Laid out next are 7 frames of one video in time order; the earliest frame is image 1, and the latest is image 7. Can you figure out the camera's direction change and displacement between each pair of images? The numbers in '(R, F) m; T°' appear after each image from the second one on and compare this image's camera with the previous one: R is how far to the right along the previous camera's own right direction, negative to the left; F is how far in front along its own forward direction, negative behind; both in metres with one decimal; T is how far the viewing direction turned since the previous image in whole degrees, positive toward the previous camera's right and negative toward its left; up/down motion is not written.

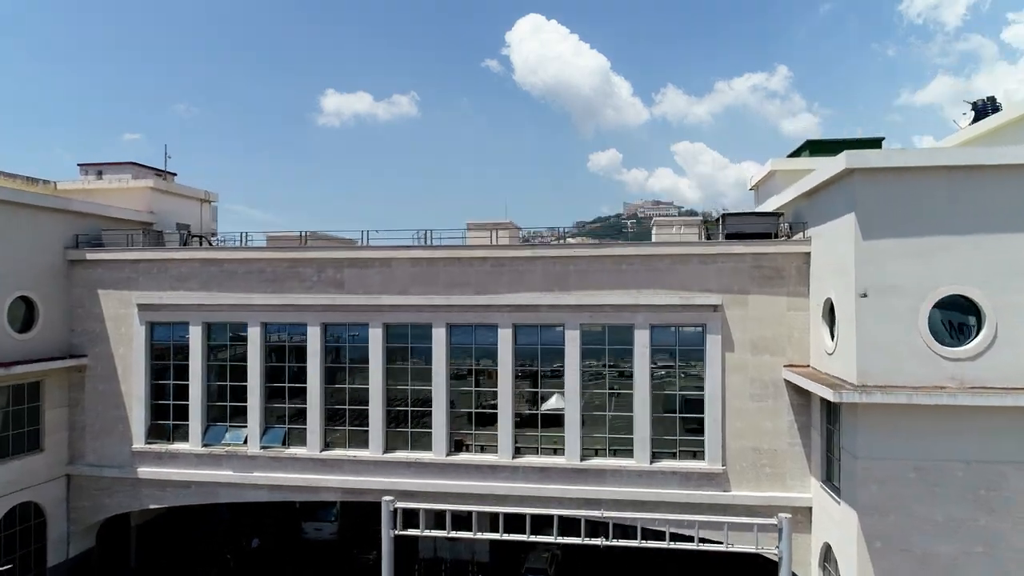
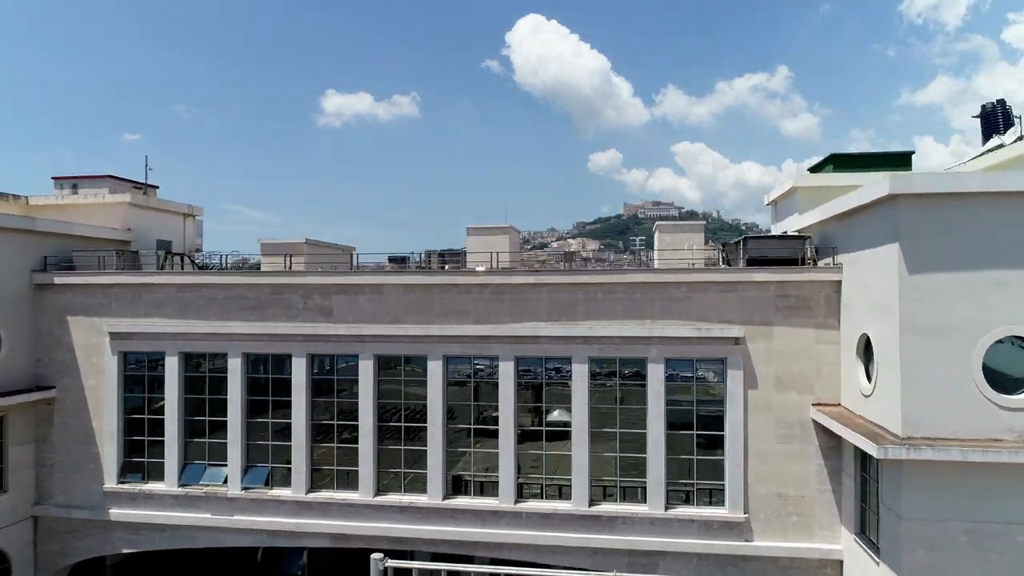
(0.0, +0.9) m; 0°
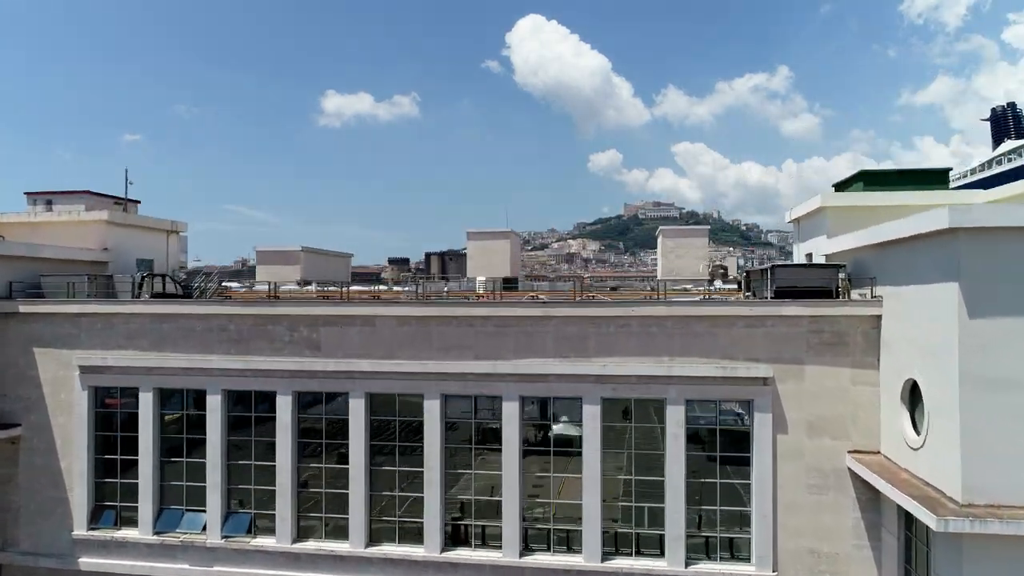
(-0.1, +0.9) m; 0°
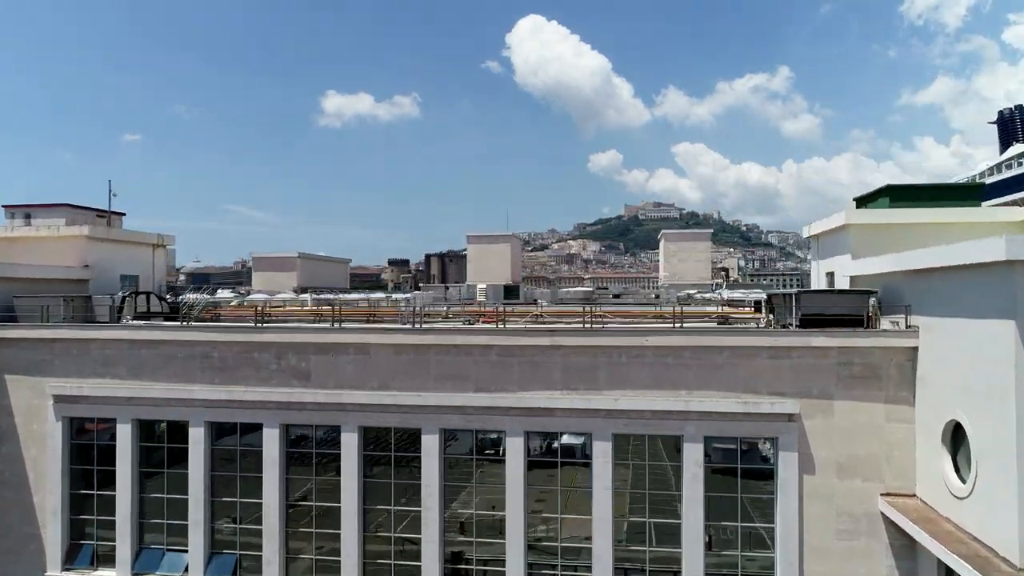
(-0.1, +0.7) m; 0°
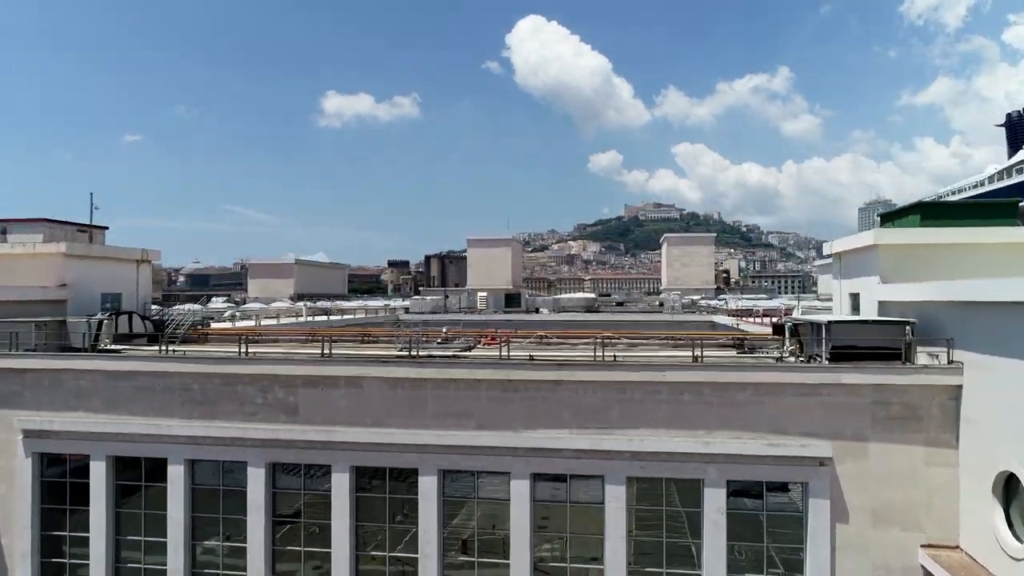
(-0.1, +0.7) m; 0°
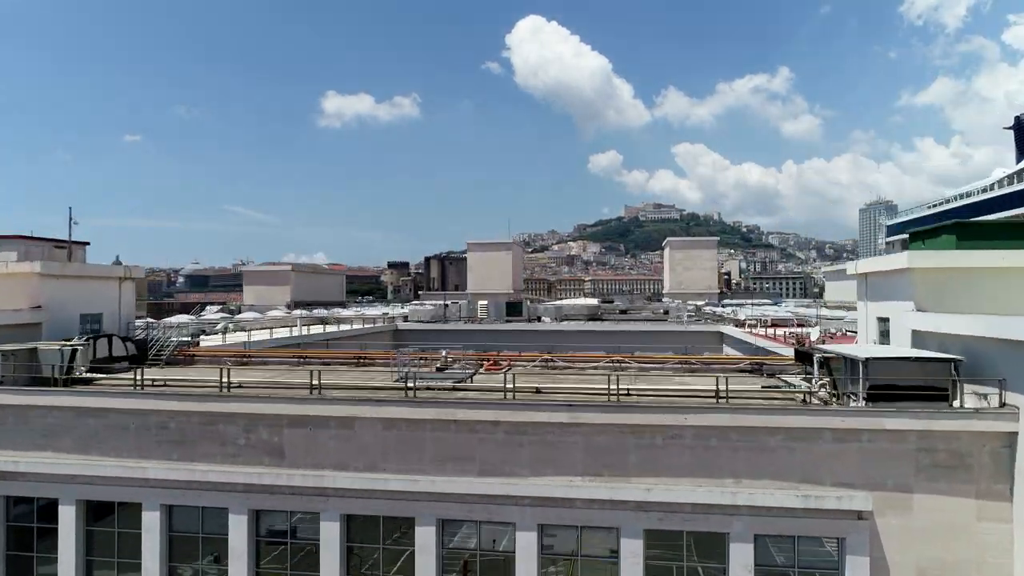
(-0.1, +0.7) m; 0°
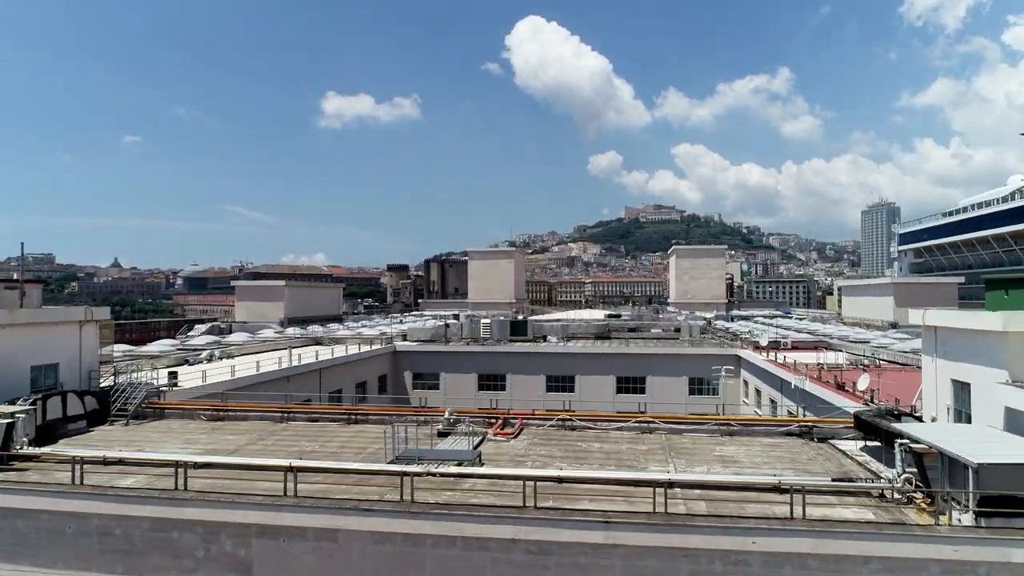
(-0.2, +1.4) m; 0°
